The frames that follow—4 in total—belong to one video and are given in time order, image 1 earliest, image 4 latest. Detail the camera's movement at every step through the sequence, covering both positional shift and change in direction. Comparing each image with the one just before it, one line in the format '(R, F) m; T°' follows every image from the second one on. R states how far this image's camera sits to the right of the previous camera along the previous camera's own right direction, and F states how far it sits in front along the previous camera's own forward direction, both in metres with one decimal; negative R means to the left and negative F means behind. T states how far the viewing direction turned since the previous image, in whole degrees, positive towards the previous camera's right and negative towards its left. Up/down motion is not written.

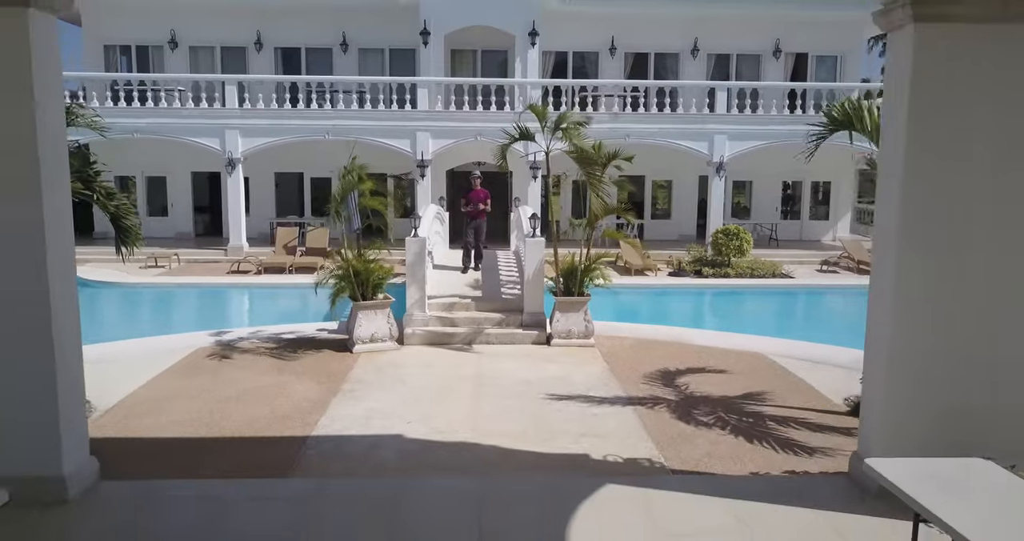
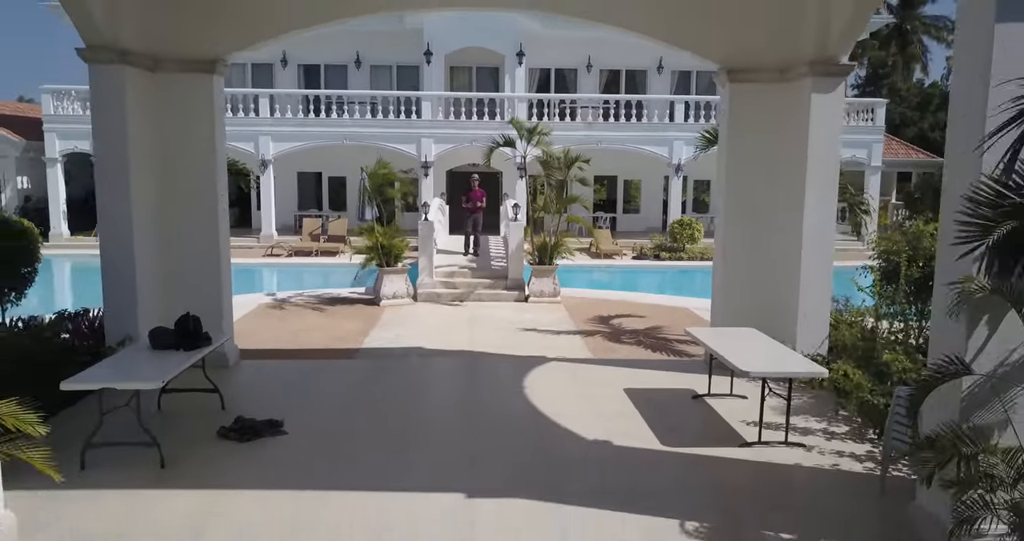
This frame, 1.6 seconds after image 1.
(+0.1, -3.2) m; 0°
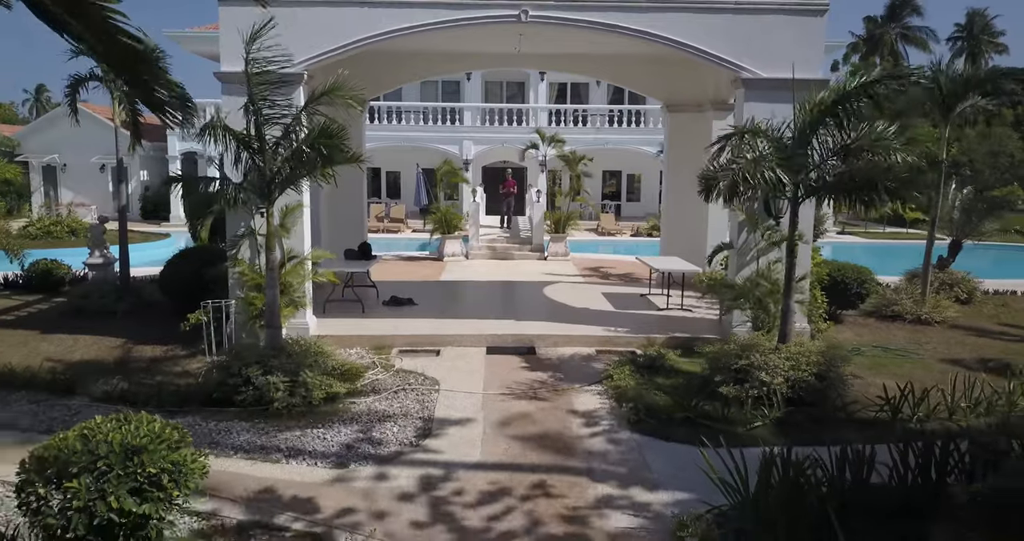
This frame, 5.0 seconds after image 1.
(-0.1, -5.2) m; -2°
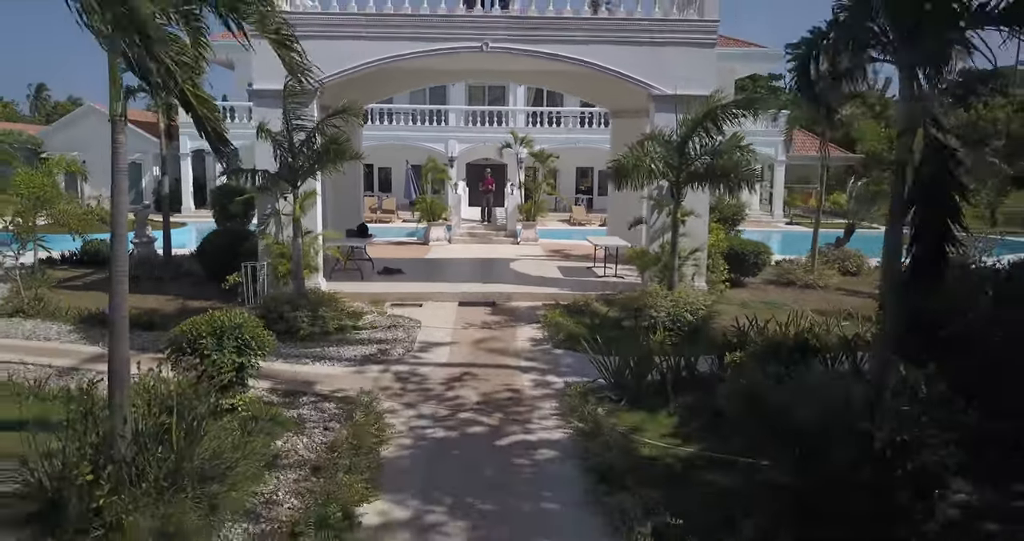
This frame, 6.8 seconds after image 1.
(+0.4, -2.7) m; +1°
